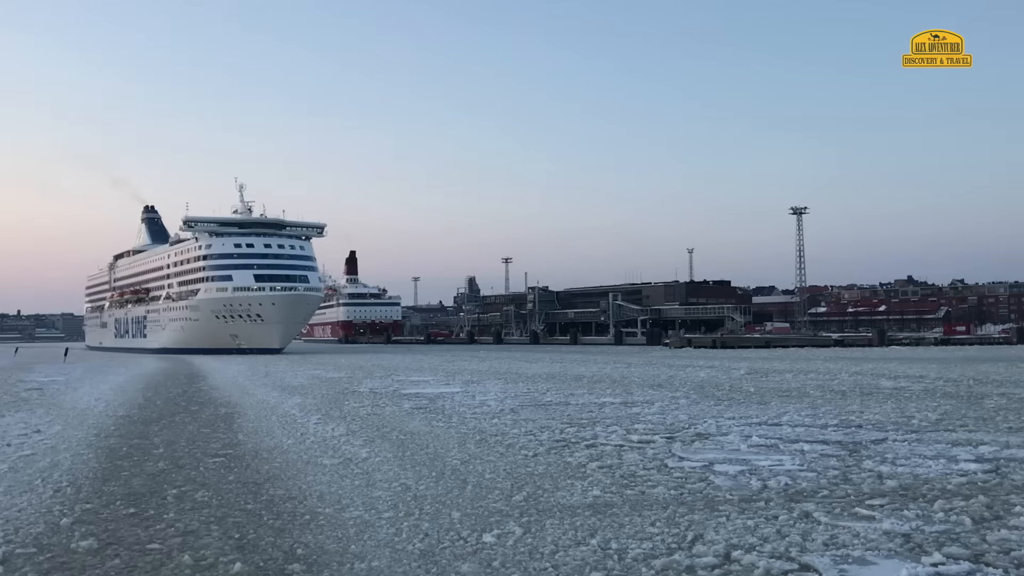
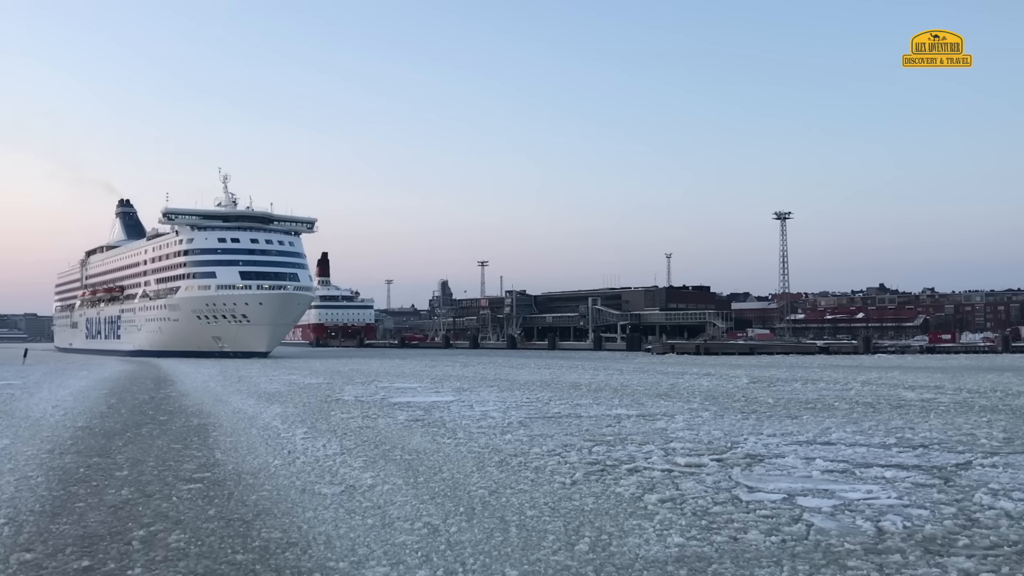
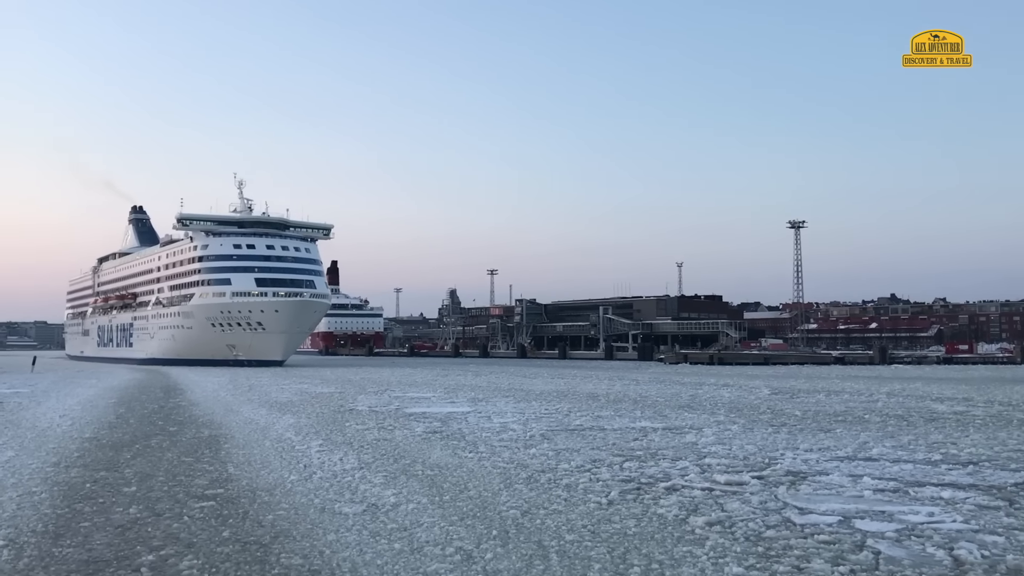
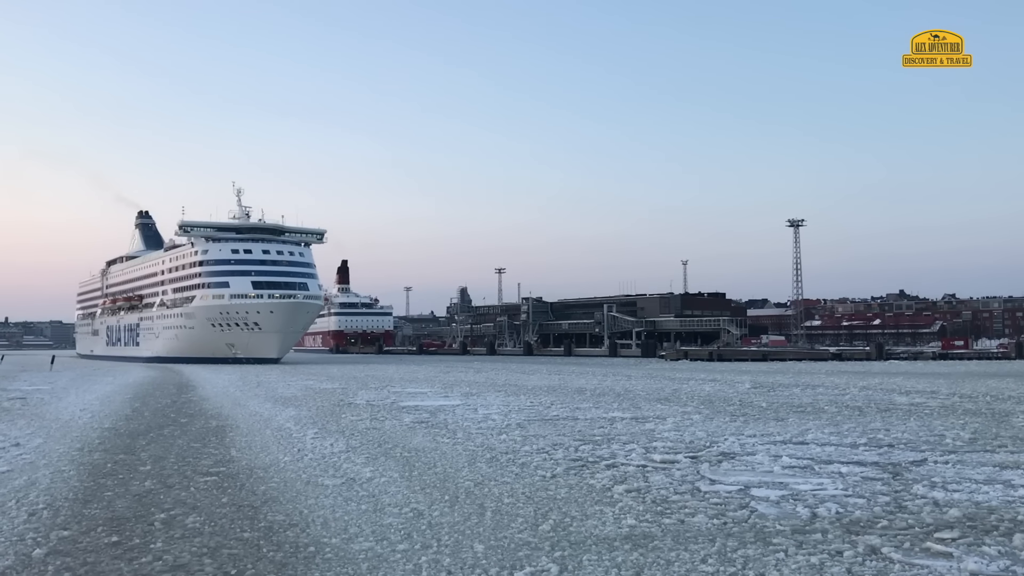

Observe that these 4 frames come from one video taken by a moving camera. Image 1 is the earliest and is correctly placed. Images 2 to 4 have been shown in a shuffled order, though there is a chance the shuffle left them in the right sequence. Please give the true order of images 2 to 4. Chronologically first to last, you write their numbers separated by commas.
4, 2, 3
